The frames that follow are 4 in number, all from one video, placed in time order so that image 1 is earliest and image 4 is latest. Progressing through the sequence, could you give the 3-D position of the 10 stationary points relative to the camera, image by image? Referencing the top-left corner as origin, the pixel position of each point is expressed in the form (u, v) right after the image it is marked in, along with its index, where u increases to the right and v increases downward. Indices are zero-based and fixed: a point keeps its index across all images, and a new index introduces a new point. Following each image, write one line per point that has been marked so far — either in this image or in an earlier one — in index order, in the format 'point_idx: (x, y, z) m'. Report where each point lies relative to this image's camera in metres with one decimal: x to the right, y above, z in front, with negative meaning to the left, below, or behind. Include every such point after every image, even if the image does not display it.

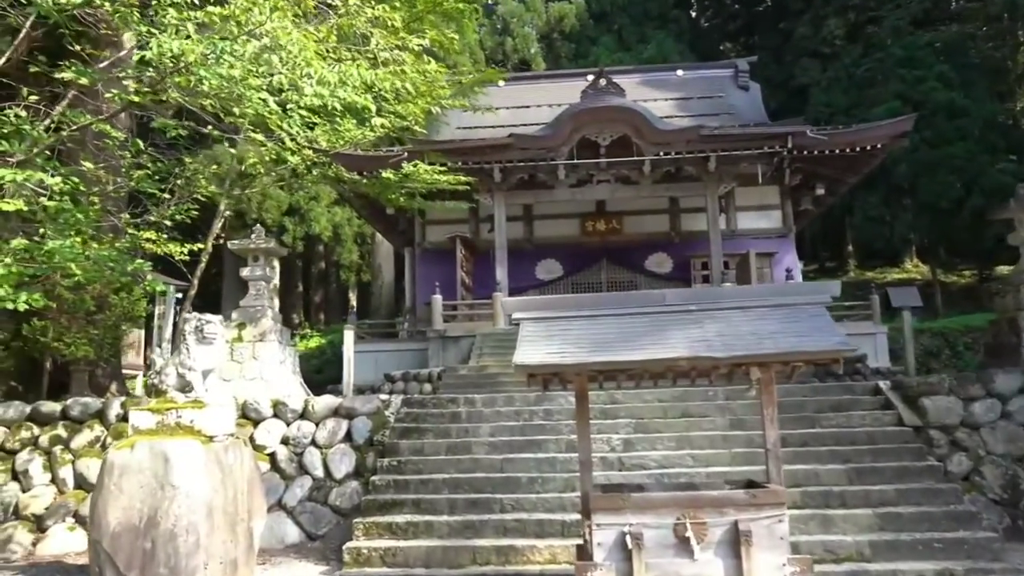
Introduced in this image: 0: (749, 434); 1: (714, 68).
0: (+1.8, -1.1, +6.6) m
1: (+4.4, +4.7, +18.2) m
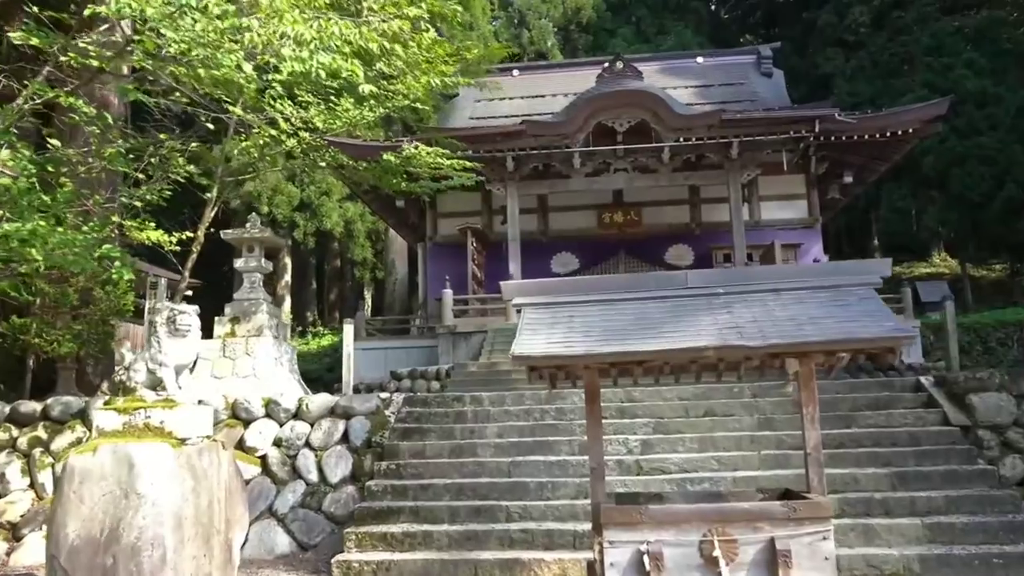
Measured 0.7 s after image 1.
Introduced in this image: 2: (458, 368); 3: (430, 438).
0: (+1.9, -1.0, +6.0) m
1: (+4.7, +4.8, +17.6) m
2: (-0.6, -0.9, +9.4) m
3: (-0.6, -1.2, +6.5) m
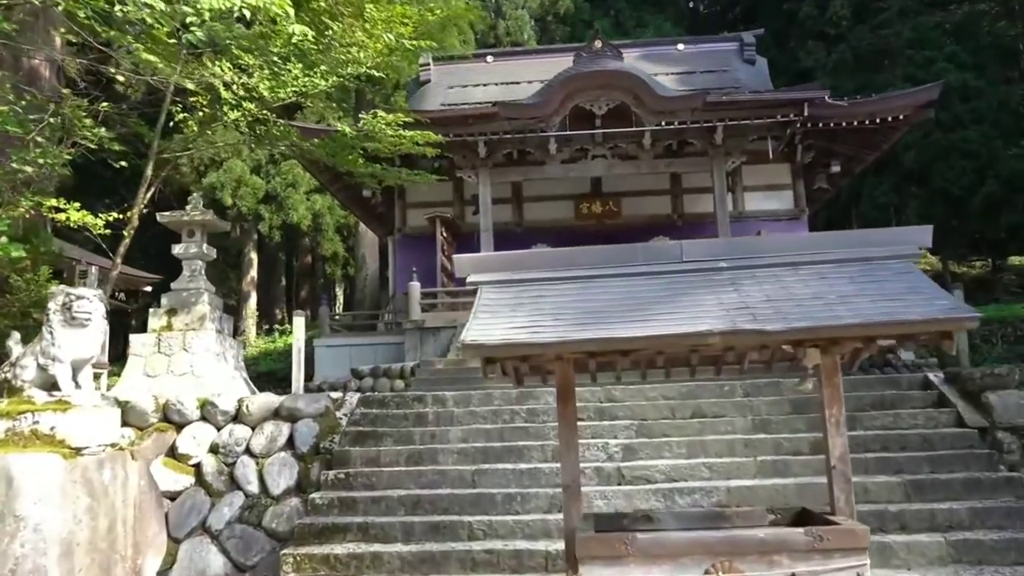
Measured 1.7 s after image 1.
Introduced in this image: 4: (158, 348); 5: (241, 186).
0: (+1.7, -1.0, +5.4) m
1: (+4.1, +4.9, +17.0) m
2: (-0.9, -0.8, +8.7) m
3: (-0.9, -1.1, +5.8) m
4: (-2.8, -0.5, +6.6) m
5: (-5.4, +2.0, +16.9) m
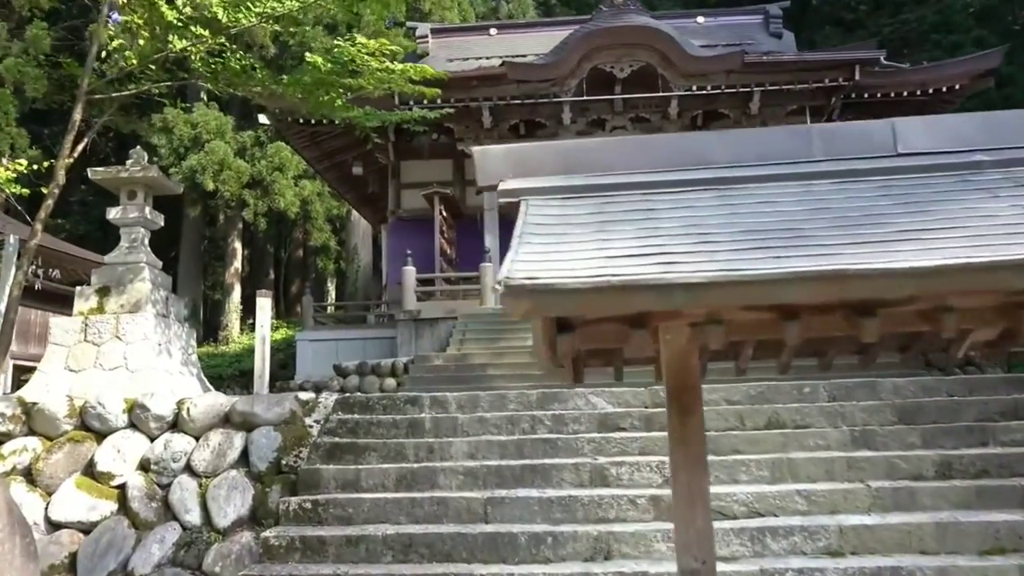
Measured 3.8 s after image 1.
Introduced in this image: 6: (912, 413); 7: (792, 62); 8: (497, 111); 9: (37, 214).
0: (+1.8, -0.8, +4.0) m
1: (+4.2, +5.1, +15.7) m
2: (-0.8, -0.6, +7.4) m
3: (-0.8, -0.9, +4.5) m
4: (-2.6, -0.3, +5.2) m
5: (-5.3, +2.2, +15.5) m
6: (+2.1, -0.7, +4.5) m
7: (+3.2, +2.5, +9.5) m
8: (-0.2, +2.1, +10.1) m
9: (-3.1, +0.5, +5.6) m
